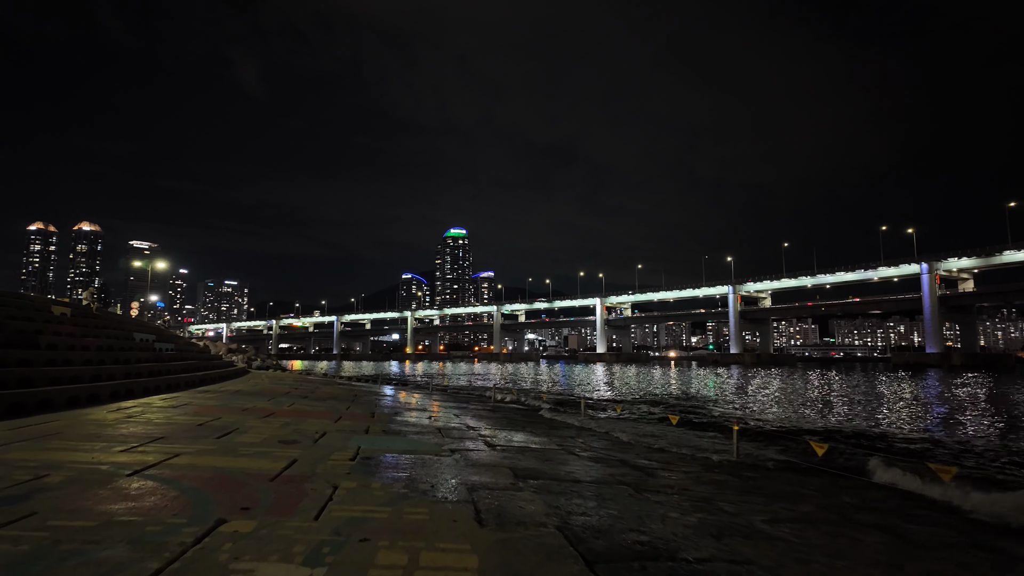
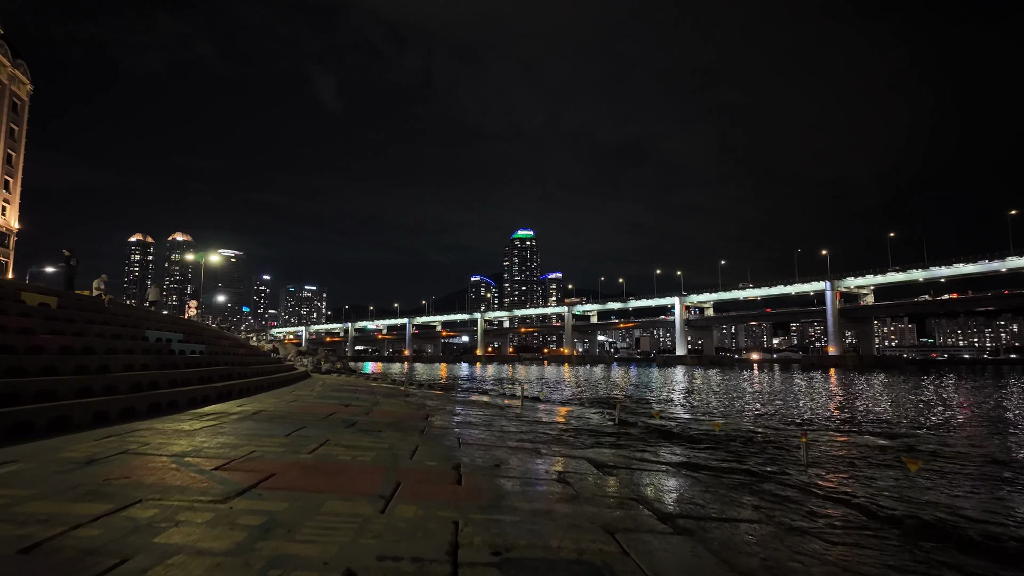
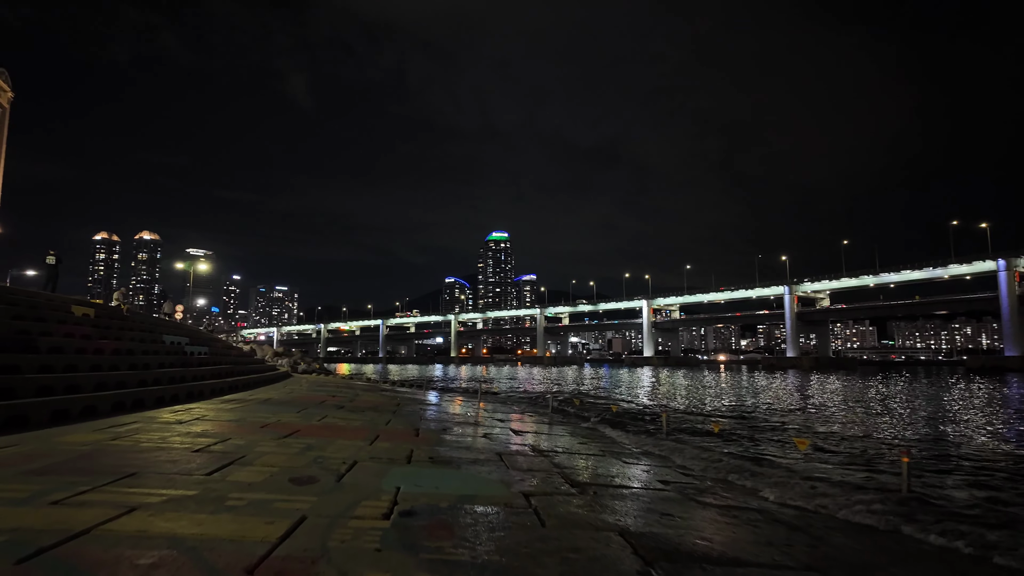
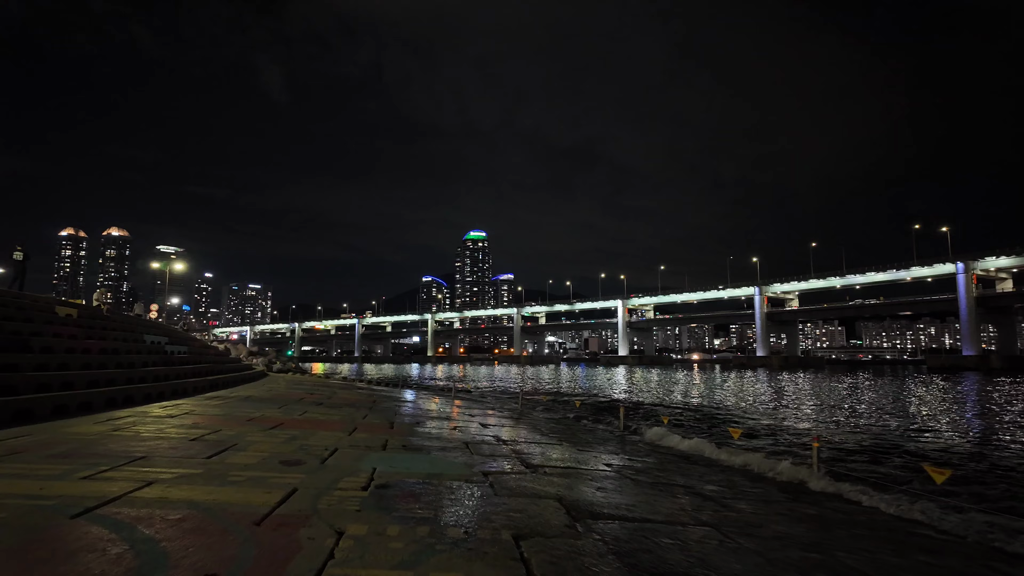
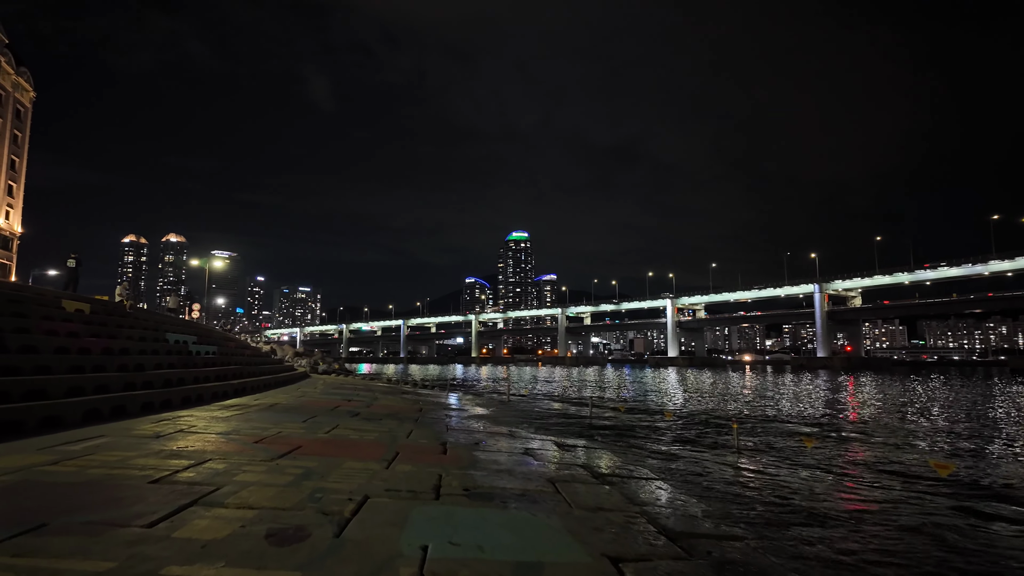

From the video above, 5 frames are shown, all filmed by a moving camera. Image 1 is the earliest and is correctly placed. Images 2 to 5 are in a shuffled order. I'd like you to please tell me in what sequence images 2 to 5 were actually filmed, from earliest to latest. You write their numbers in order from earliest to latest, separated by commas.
4, 3, 5, 2
